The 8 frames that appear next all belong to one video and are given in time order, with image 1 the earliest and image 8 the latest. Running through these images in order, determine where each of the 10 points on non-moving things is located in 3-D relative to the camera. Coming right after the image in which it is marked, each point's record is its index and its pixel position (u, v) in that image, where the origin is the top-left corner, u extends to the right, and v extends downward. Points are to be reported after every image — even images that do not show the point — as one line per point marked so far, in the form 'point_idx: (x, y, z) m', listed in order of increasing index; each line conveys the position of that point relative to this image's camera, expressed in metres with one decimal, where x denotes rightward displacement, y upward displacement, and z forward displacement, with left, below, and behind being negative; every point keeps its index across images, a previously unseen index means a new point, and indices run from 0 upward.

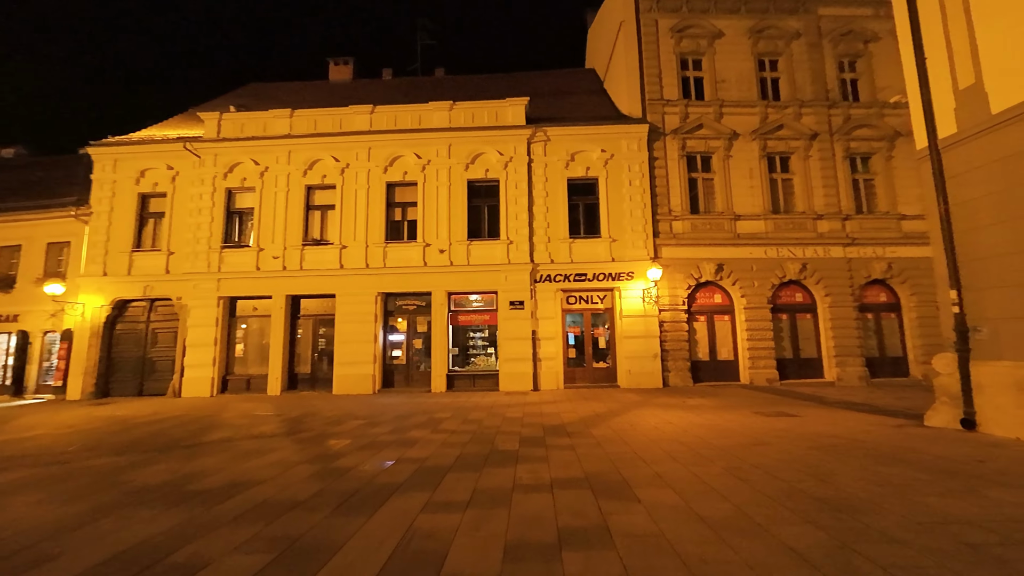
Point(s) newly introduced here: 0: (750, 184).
0: (+8.4, +3.7, +15.2) m
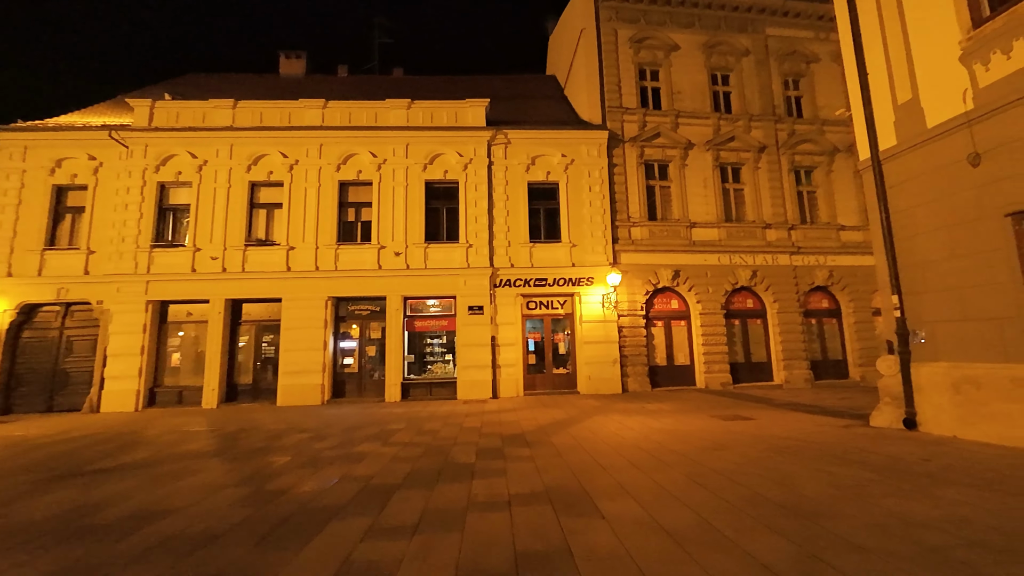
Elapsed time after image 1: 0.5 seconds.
0: (+7.0, +3.5, +15.6) m
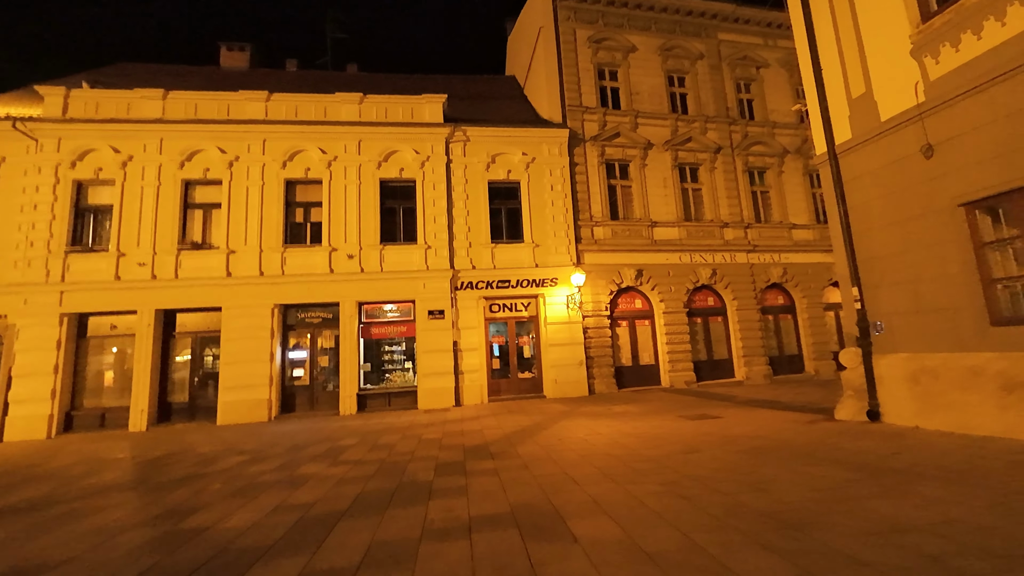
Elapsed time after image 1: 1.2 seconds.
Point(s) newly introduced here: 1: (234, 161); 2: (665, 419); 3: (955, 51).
0: (+5.6, +3.5, +15.7) m
1: (-8.5, +3.9, +13.0) m
2: (+3.1, -2.7, +8.8) m
3: (+6.2, +3.3, +6.0) m
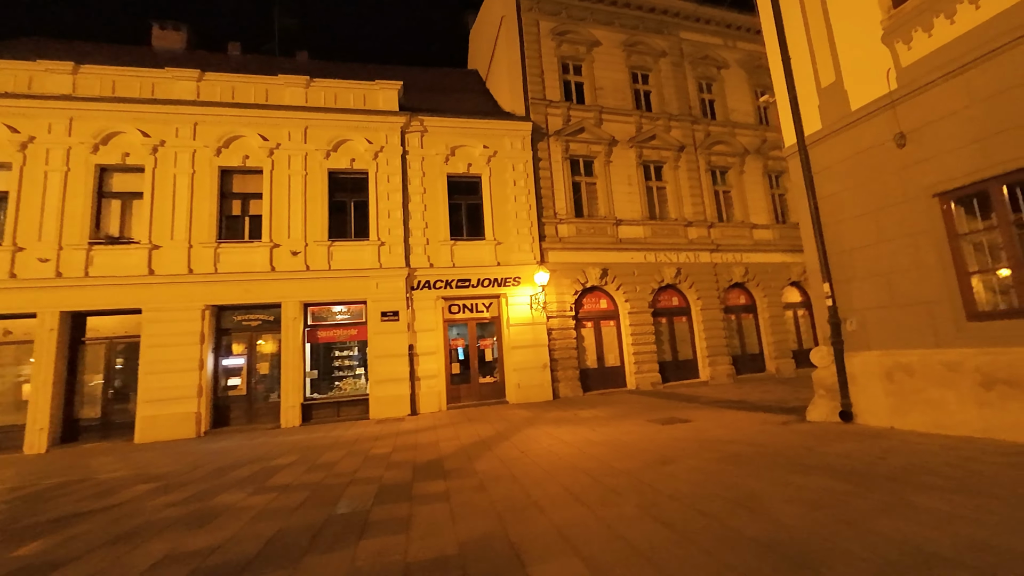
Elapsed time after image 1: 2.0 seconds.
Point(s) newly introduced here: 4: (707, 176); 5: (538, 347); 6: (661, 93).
0: (+4.2, +3.5, +15.4) m
1: (-9.6, +3.8, +11.6) m
2: (+2.3, -2.6, +8.3) m
3: (+5.6, +3.4, +5.8) m
4: (+7.5, +4.3, +16.4) m
5: (+0.8, -1.8, +13.2) m
6: (+5.8, +7.5, +16.6) m
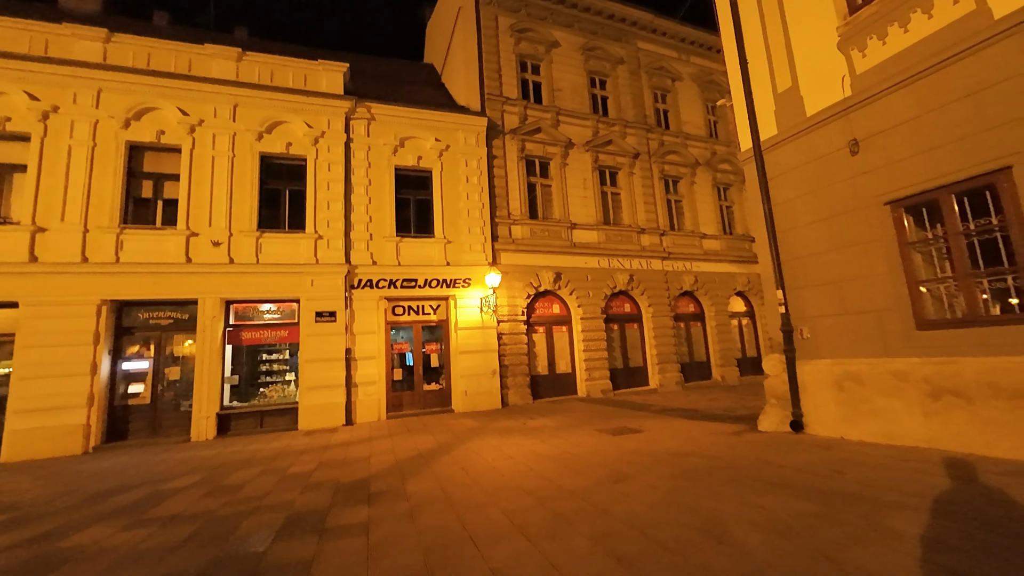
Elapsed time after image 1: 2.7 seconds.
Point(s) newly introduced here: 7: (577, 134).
0: (+2.6, +3.3, +15.2) m
1: (-10.7, +4.1, +10.0) m
2: (+1.3, -2.7, +7.8) m
3: (+5.0, +3.3, +5.8) m
4: (+5.7, +4.0, +16.6) m
5: (-0.7, -1.9, +12.6) m
6: (+4.1, +7.3, +16.6) m
7: (+2.3, +5.6, +15.6) m
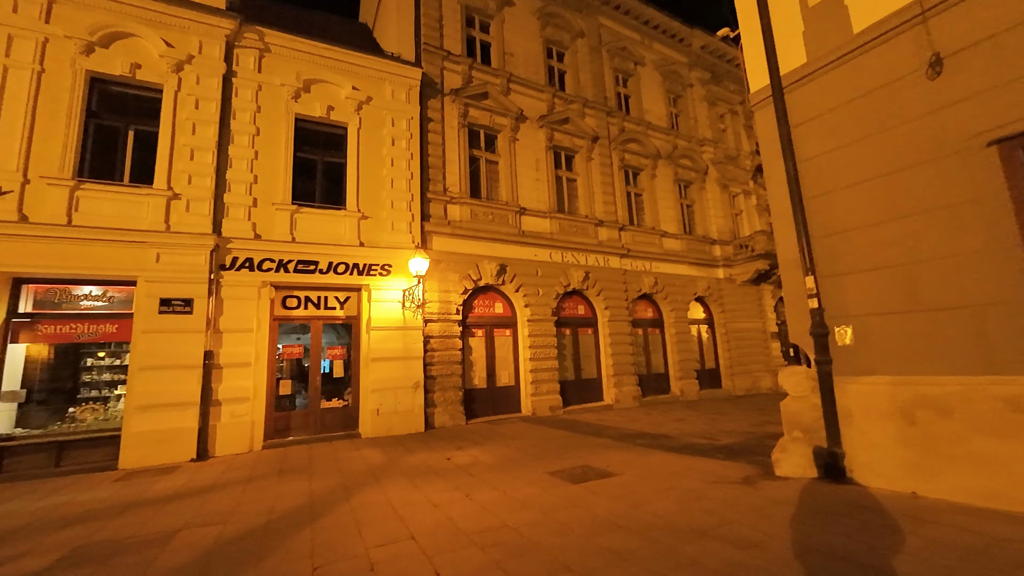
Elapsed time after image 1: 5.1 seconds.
0: (+0.7, +3.4, +13.0) m
1: (-11.8, +4.7, +6.2) m
2: (+0.2, -2.4, +5.4) m
3: (+4.3, +3.4, +4.0) m
4: (+3.7, +3.9, +14.8) m
5: (-2.4, -1.7, +9.9) m
6: (+2.2, +7.3, +14.7) m
7: (+0.5, +5.7, +13.4) m
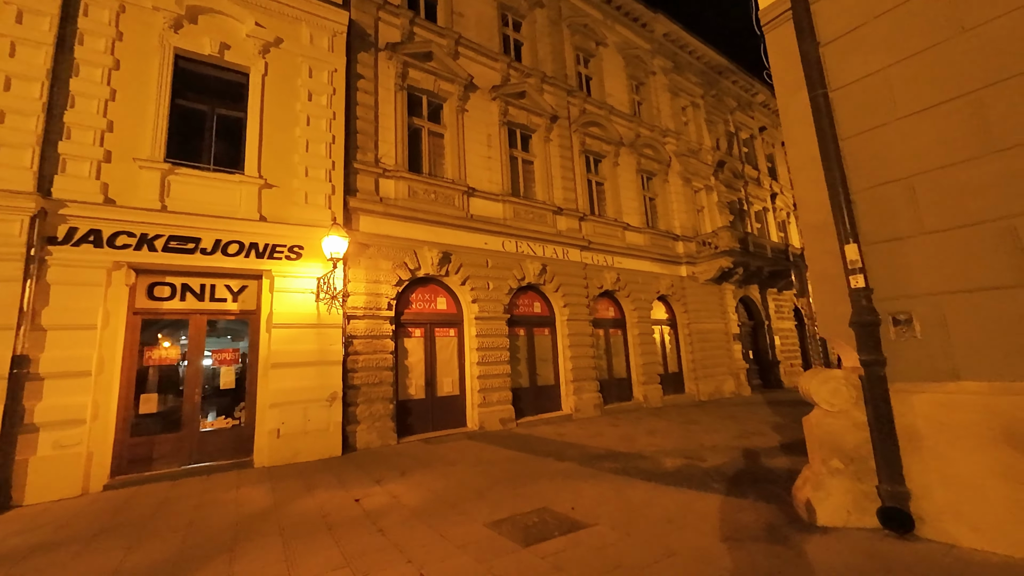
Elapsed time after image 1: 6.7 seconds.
0: (-0.6, +3.6, +11.4) m
1: (-12.4, +5.1, +3.3) m
2: (-0.4, -2.2, +3.7) m
3: (+3.8, +3.7, +2.7) m
4: (+2.2, +4.0, +13.5) m
5: (-3.5, -1.4, +7.9) m
6: (+0.7, +7.4, +13.2) m
7: (-0.8, +5.8, +11.8) m
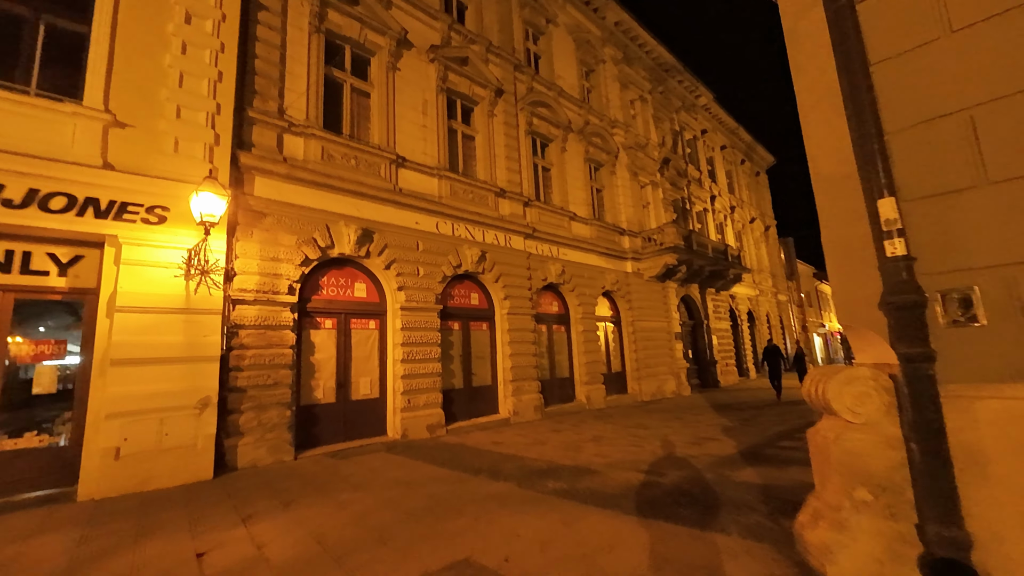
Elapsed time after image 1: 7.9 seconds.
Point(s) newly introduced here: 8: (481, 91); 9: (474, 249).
0: (-2.1, +3.9, +9.9) m
1: (-12.6, +5.6, +0.4) m
2: (-1.0, -1.9, +2.4) m
3: (+3.5, +3.8, +2.0) m
4: (+0.4, +4.3, +12.4) m
5: (-4.5, -1.1, +6.1) m
6: (-0.9, +7.7, +12.0) m
7: (-2.3, +6.1, +10.3) m
8: (-0.8, +5.3, +11.4) m
9: (-0.9, +0.9, +10.2) m
